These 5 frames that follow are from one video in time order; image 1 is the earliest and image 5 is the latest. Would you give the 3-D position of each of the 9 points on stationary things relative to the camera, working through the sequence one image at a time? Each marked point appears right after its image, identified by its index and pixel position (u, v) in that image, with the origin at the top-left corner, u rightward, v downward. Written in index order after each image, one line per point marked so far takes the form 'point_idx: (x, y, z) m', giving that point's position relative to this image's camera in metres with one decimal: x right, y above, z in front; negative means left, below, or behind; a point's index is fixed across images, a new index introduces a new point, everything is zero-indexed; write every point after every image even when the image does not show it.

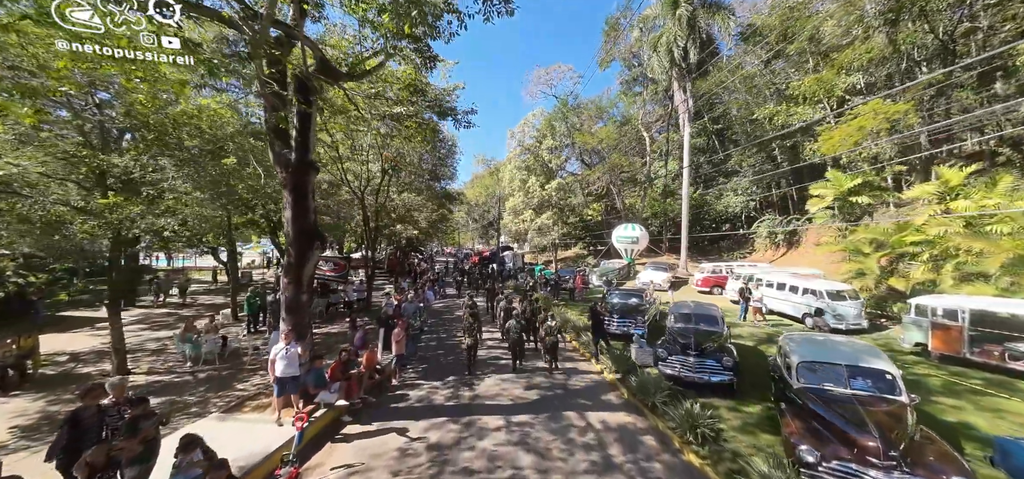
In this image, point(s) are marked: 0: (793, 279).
0: (+10.8, -1.5, +15.3) m
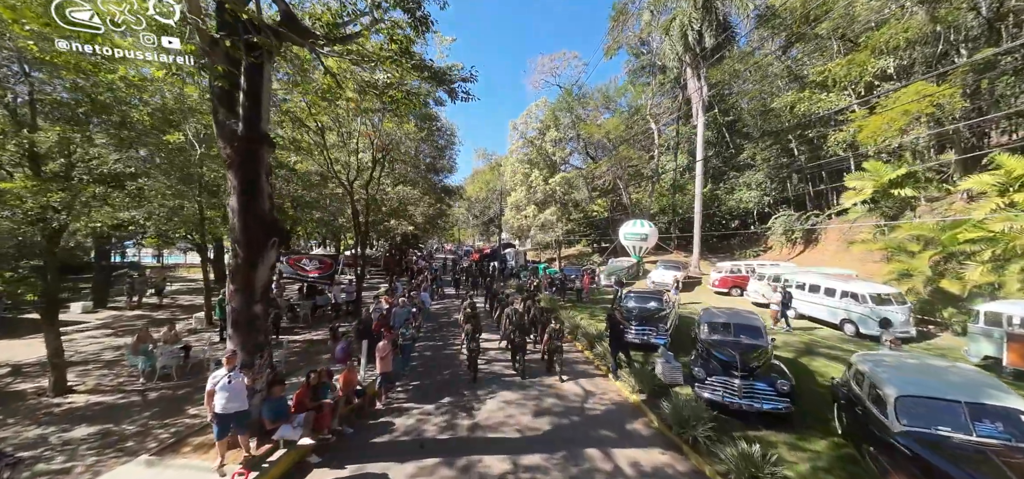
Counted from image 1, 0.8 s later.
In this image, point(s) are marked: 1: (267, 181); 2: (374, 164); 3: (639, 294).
0: (+10.9, -1.4, +13.8) m
1: (-3.5, +0.8, +5.6) m
2: (-5.8, +3.1, +16.3) m
3: (+4.1, -1.8, +12.8) m
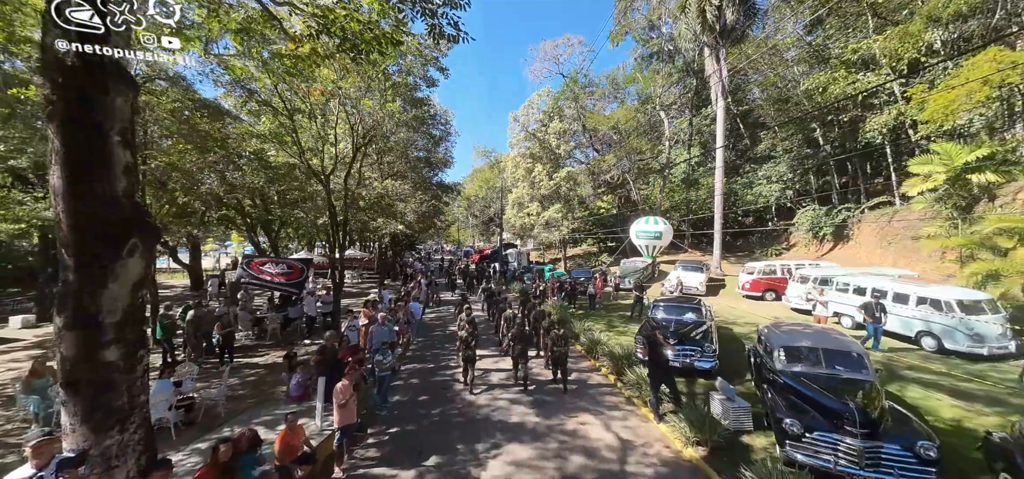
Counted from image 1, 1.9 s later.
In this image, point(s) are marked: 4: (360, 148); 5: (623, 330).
0: (+11.0, -1.3, +11.6) m
1: (-3.4, +0.8, +3.5) m
2: (-5.7, +3.1, +14.1) m
3: (+4.2, -1.8, +10.6) m
4: (-5.7, +3.4, +14.7) m
5: (+3.5, -2.8, +12.6) m
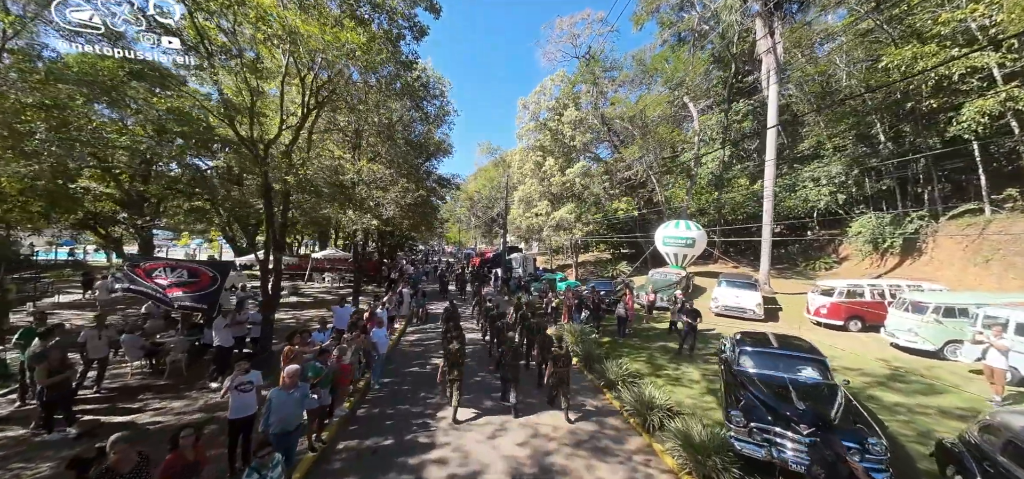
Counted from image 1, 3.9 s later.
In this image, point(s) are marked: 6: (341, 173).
0: (+11.2, -1.6, +7.8) m
1: (-3.2, +1.0, -0.2) m
2: (-5.4, +3.2, +10.4) m
3: (+4.4, -1.9, +6.8) m
4: (-5.4, +3.5, +11.1) m
5: (+3.6, -3.0, +8.8) m
6: (-5.1, +2.0, +11.9) m
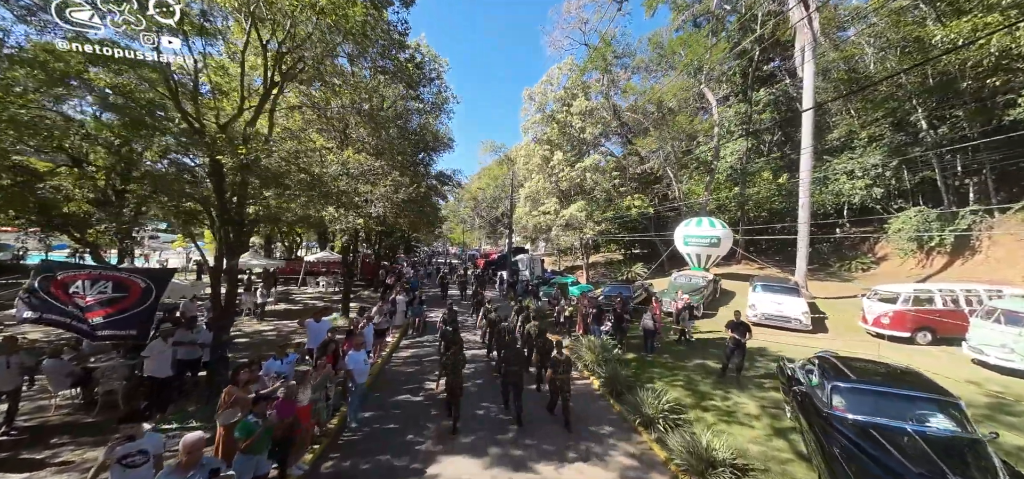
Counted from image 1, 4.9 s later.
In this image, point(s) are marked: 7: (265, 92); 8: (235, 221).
0: (+11.4, -1.6, +5.9) m
1: (-3.1, +0.9, -1.9) m
2: (-5.2, +3.1, +8.8) m
3: (+4.5, -1.9, +5.1) m
4: (-5.2, +3.4, +9.5) m
5: (+3.8, -3.0, +7.1) m
6: (-4.9, +2.0, +10.3) m
7: (-5.1, +3.2, +8.7) m
8: (-5.8, +0.4, +8.8) m
